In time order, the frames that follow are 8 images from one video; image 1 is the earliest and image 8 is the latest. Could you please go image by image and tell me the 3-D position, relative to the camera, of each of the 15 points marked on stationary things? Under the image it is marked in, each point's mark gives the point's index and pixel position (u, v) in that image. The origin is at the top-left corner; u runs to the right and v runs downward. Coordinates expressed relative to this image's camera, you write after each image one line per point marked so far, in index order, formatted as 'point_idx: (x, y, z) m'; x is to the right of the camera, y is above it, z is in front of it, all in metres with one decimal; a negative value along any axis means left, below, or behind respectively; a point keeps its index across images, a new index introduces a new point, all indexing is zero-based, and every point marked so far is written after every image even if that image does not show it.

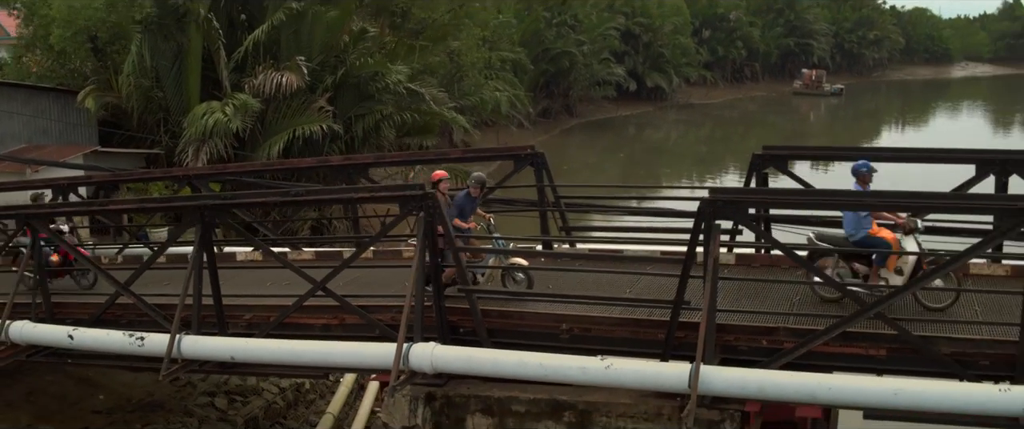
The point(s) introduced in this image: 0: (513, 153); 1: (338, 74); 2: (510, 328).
0: (0.0, +0.3, +7.6) m
1: (-1.4, +1.1, +13.1) m
2: (0.0, -0.4, +5.4) m
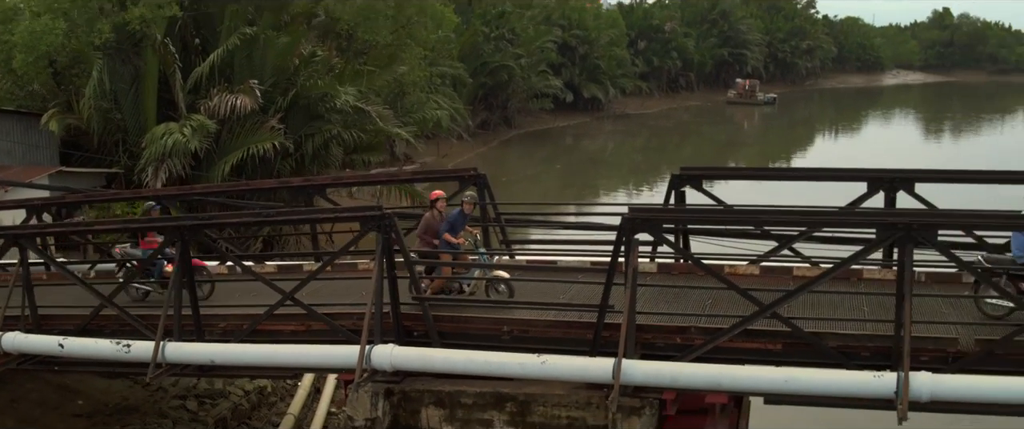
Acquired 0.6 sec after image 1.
0: (-0.3, +0.2, +8.3) m
1: (-1.8, +1.0, +13.8) m
2: (-0.2, -0.4, +6.1) m
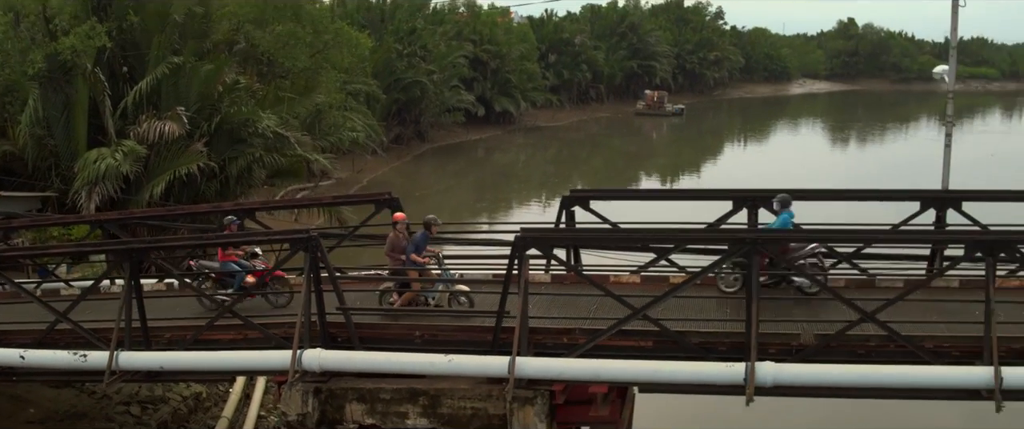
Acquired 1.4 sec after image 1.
0: (-0.8, +0.1, +9.2) m
1: (-2.6, +0.8, +14.6) m
2: (-0.6, -0.5, +7.0) m
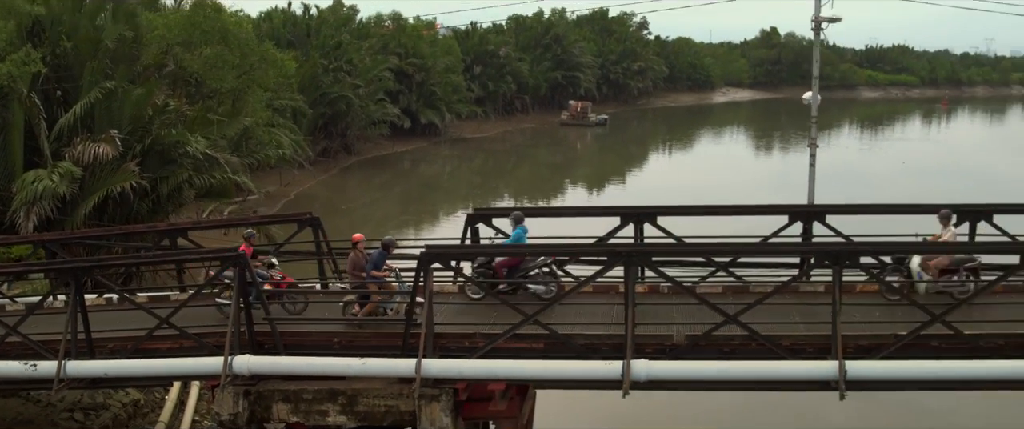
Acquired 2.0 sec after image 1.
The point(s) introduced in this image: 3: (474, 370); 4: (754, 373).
0: (-1.3, 0.0, +10.0) m
1: (-3.4, +0.7, +15.3) m
2: (-1.0, -0.6, +7.8) m
3: (-0.2, -0.6, +6.9) m
4: (+1.0, -0.7, +6.9) m
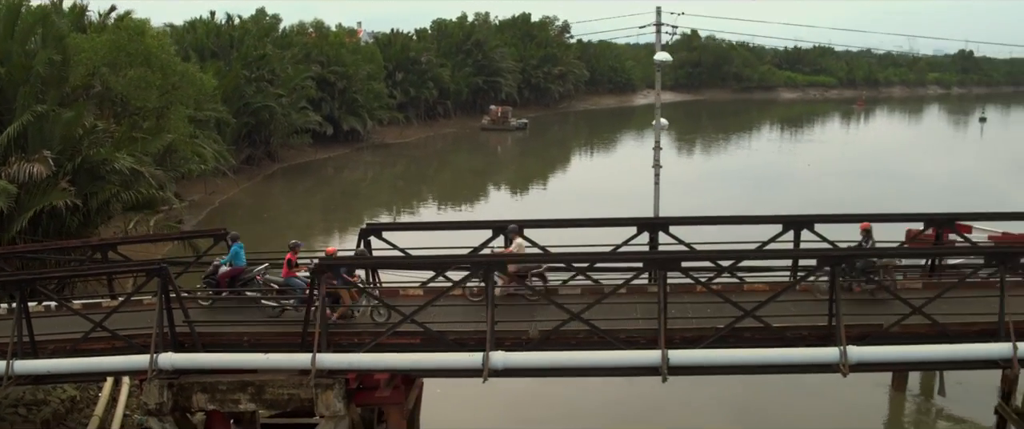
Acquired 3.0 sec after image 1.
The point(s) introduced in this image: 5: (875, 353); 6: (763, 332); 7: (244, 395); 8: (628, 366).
0: (-2.0, -0.1, +11.3) m
1: (-4.3, +0.5, +16.5) m
2: (-1.6, -0.7, +9.1) m
3: (-0.7, -0.7, +8.3) m
4: (+0.4, -0.7, +8.3) m
5: (+1.8, -0.7, +8.4) m
6: (+1.3, -0.6, +8.7) m
7: (-1.4, -1.0, +8.9) m
8: (+0.6, -0.7, +8.3) m
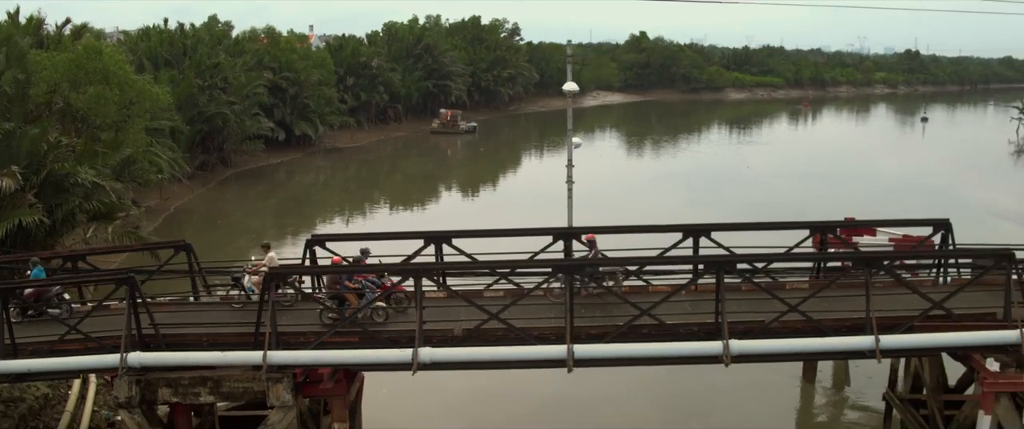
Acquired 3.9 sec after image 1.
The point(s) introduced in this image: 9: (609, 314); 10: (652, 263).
0: (-2.5, -0.2, +12.5) m
1: (-5.0, +0.4, +17.6) m
2: (-2.1, -0.8, +10.3) m
3: (-1.2, -0.8, +9.5) m
4: (0.0, -0.8, +9.6) m
5: (+1.4, -0.8, +9.7) m
6: (+0.9, -0.7, +10.0) m
7: (-1.9, -1.0, +10.1) m
8: (+0.2, -0.8, +9.5) m
9: (+0.6, -0.6, +10.4) m
10: (+0.9, -0.3, +10.7) m
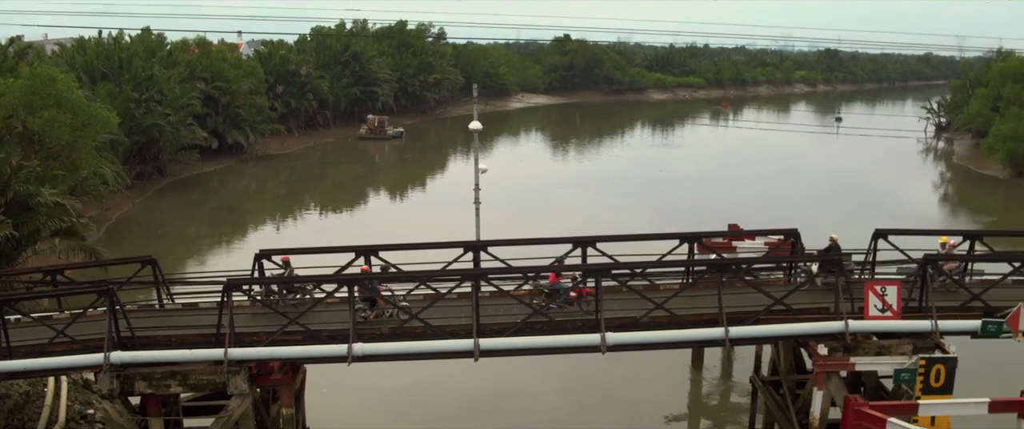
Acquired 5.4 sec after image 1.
0: (-3.2, -0.4, +14.6) m
1: (-5.9, +0.2, +19.6) m
2: (-2.7, -0.9, +12.4) m
3: (-1.7, -1.0, +11.6) m
4: (-0.6, -0.9, +11.7) m
5: (+0.8, -0.9, +11.9) m
6: (+0.3, -0.8, +12.2) m
7: (-2.4, -1.2, +12.2) m
8: (-0.4, -0.9, +11.7) m
9: (0.0, -0.7, +12.6) m
10: (+0.3, -0.4, +12.9) m
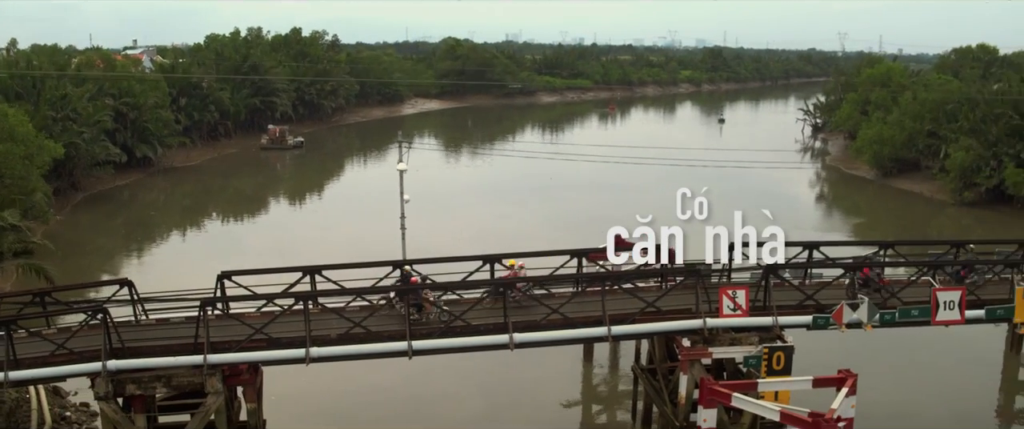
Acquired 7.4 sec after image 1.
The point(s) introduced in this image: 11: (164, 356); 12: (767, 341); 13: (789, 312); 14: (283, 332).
0: (-4.1, -0.7, +17.2) m
1: (-7.1, -0.1, +22.1) m
2: (-3.4, -1.2, +15.1) m
3: (-2.4, -1.2, +14.4) m
4: (-1.2, -1.2, +14.6) m
5: (+0.2, -1.1, +14.8) m
6: (-0.4, -1.0, +15.1) m
7: (-3.1, -1.5, +14.9) m
8: (-1.1, -1.2, +14.6) m
9: (-0.7, -1.0, +15.5) m
10: (-0.5, -0.6, +15.8) m
11: (-3.1, -1.3, +15.0) m
12: (+2.4, -1.2, +15.8) m
13: (+2.6, -0.9, +16.0) m
14: (-2.1, -1.1, +15.3) m
